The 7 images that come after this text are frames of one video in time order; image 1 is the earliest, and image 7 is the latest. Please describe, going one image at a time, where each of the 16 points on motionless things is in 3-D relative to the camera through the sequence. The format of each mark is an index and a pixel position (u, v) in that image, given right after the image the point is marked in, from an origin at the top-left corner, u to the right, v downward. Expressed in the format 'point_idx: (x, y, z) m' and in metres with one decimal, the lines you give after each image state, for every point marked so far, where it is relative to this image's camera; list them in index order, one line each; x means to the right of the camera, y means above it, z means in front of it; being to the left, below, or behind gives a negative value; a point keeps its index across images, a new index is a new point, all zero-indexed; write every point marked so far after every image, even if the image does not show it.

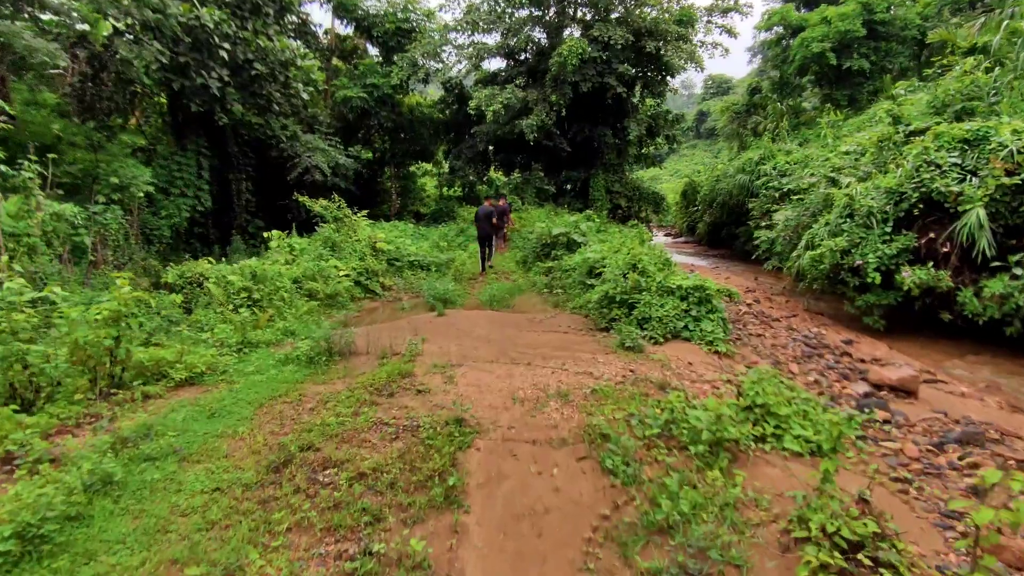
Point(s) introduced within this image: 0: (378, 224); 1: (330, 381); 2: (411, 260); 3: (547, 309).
0: (-4.5, +2.0, +17.6) m
1: (-2.0, -1.0, +5.7) m
2: (-2.7, +0.7, +14.1) m
3: (+0.7, -0.5, +10.5) m
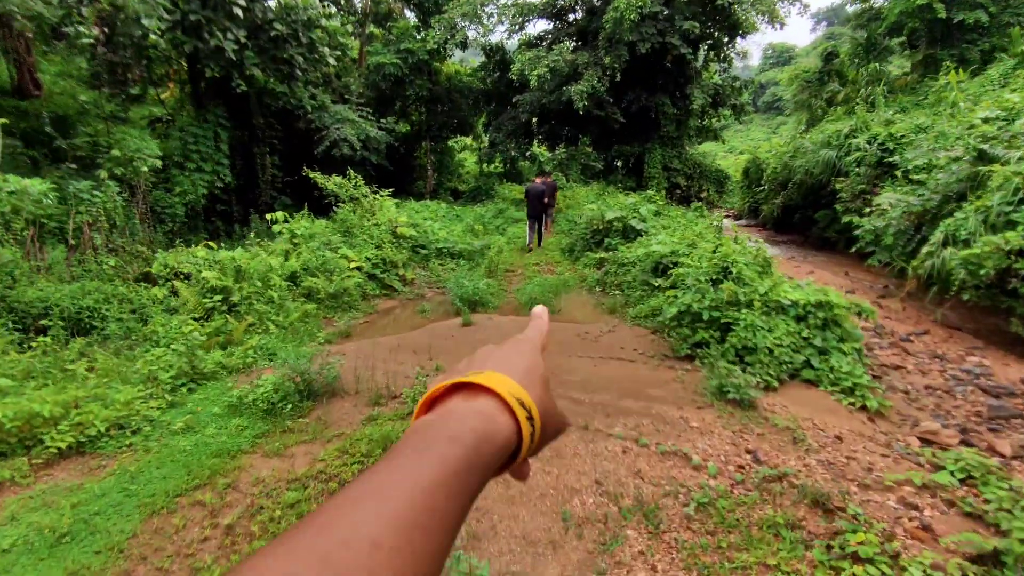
0: (-3.2, +2.4, +15.7) m
1: (-1.6, -1.2, +3.8) m
2: (-1.7, +0.9, +12.2) m
3: (+1.4, -0.5, +8.4) m
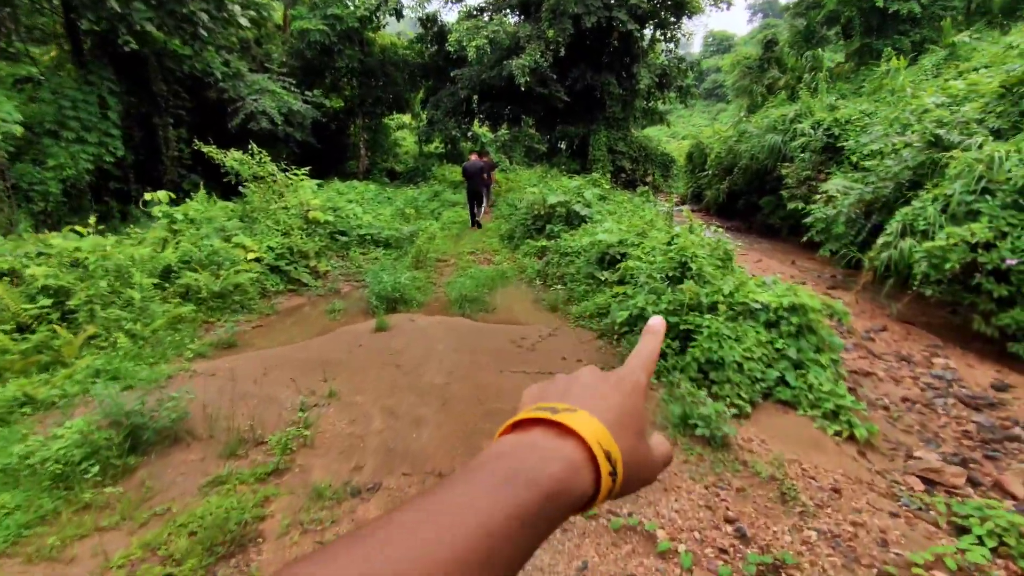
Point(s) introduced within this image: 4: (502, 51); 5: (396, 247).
0: (-4.9, +2.7, +14.1) m
1: (-2.1, -1.2, +2.6) m
2: (-3.0, +1.1, +10.8) m
3: (+0.4, -0.4, +7.4) m
4: (-0.3, +8.4, +18.8) m
5: (-2.4, +0.8, +10.9) m
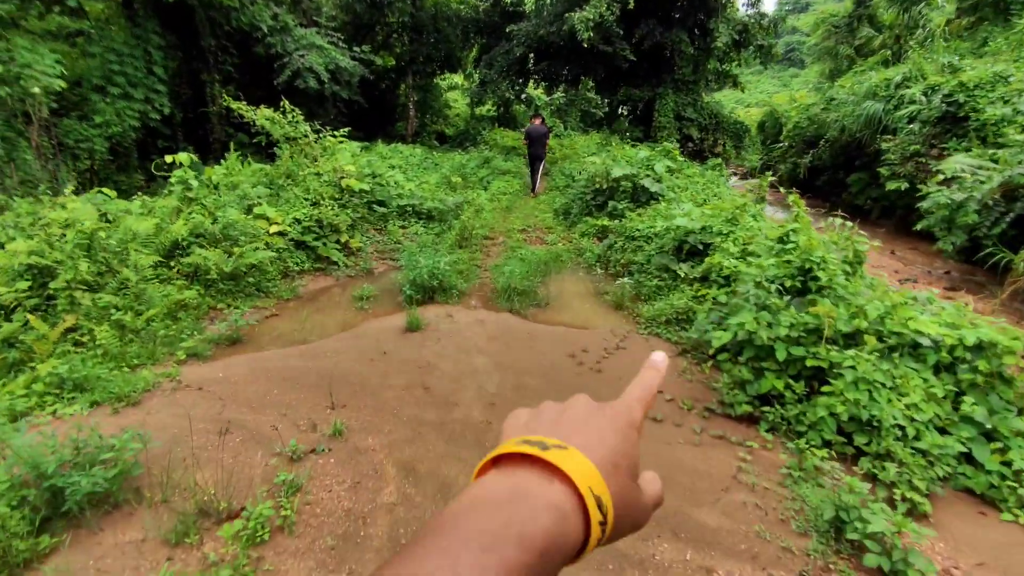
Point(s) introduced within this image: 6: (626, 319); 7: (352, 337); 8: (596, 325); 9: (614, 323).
0: (-3.5, +3.4, +13.1) m
1: (-1.9, -1.3, +1.6) m
2: (-2.0, +1.5, +9.7) m
3: (+1.1, -0.3, +6.2) m
4: (+1.7, +9.1, +17.0) m
5: (-1.4, +1.2, +9.8) m
6: (+1.3, -0.4, +6.1) m
7: (-1.5, -0.5, +5.0) m
8: (+0.9, -0.4, +5.9) m
9: (+1.1, -0.4, +6.0) m
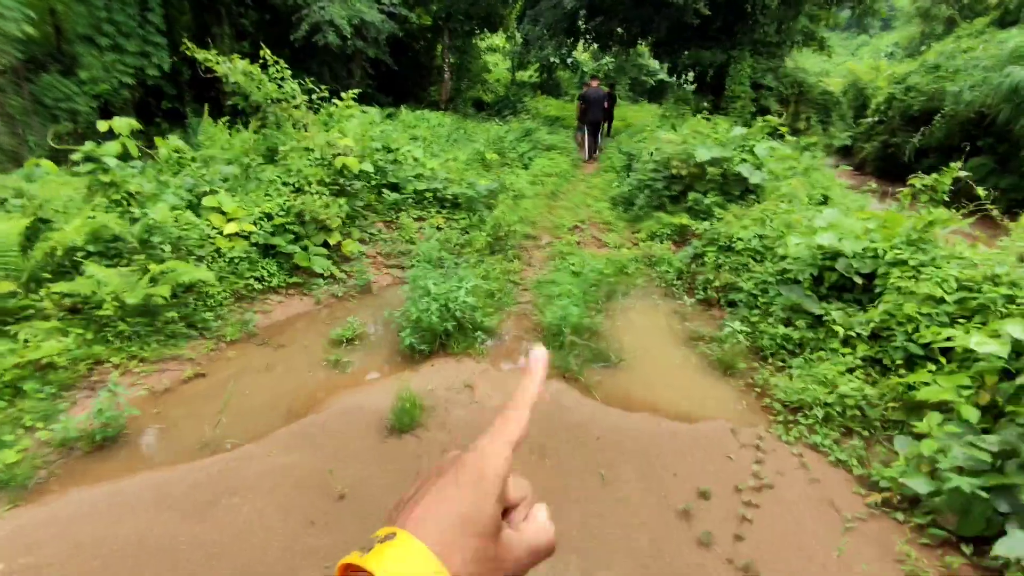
0: (-2.5, +3.5, +11.0) m
1: (-1.9, -1.9, -0.3) m
2: (-1.3, +1.4, +7.6) m
3: (+1.5, -0.8, +3.9) m
4: (+3.1, +9.2, +14.2) m
5: (-0.7, +1.1, +7.6) m
6: (+1.7, -0.8, +3.9) m
7: (-1.2, -0.8, +3.0) m
8: (+1.3, -0.9, +3.7) m
9: (+1.5, -0.8, +3.7) m
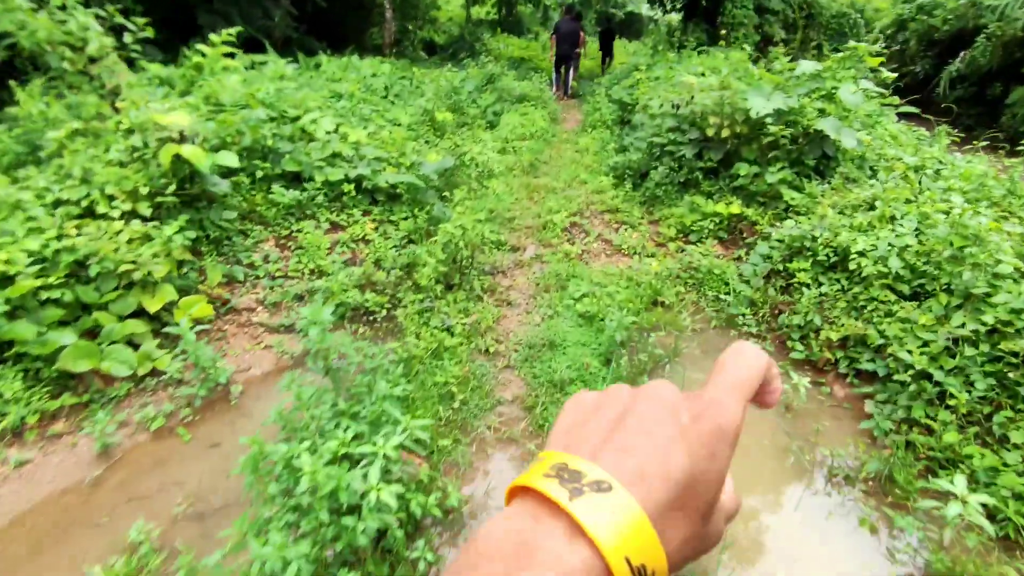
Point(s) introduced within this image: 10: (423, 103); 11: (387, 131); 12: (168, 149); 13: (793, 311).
0: (-3.2, +3.3, +8.0) m
1: (-1.6, -3.0, -2.7) m
2: (-1.7, +1.0, +4.9) m
3: (+1.5, -1.3, +1.6) m
4: (+1.9, +9.7, +10.9) m
5: (-1.0, +0.7, +5.0) m
6: (+1.7, -1.3, +1.6) m
7: (-1.1, -1.7, +0.5) m
8: (+1.3, -1.4, +1.4) m
9: (+1.5, -1.4, +1.5) m
10: (-1.3, +2.8, +7.9) m
11: (-1.6, +2.0, +6.6) m
12: (-2.3, +1.0, +3.7) m
13: (+2.0, -0.1, +3.5) m
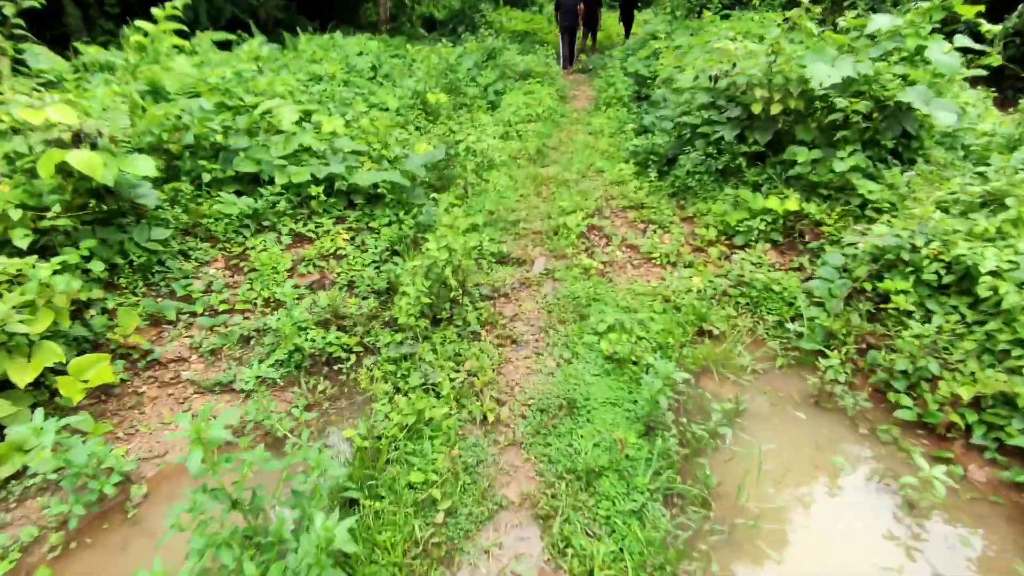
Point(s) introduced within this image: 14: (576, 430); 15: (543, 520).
0: (-3.2, +3.2, +7.1) m
1: (-1.6, -3.5, -3.4) m
2: (-1.6, +0.8, +4.0) m
3: (+1.5, -1.6, +0.8) m
4: (+1.8, +9.7, +9.6) m
5: (-1.0, +0.5, +4.1) m
6: (+1.7, -1.6, +0.7) m
7: (-1.1, -2.0, -0.3) m
8: (+1.3, -1.7, +0.5) m
9: (+1.5, -1.7, +0.6) m
10: (-1.3, +2.7, +6.9) m
11: (-1.5, +1.8, +5.7) m
12: (-2.3, +0.7, +2.8) m
13: (+2.0, -0.3, +2.6) m
14: (+0.3, -0.6, +2.4) m
15: (+0.1, -0.9, +2.1) m
